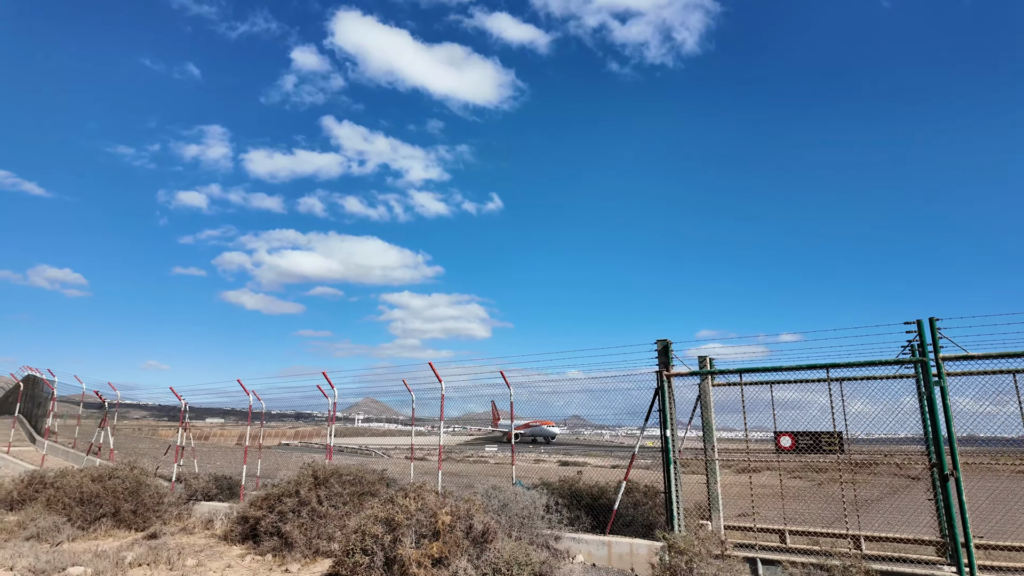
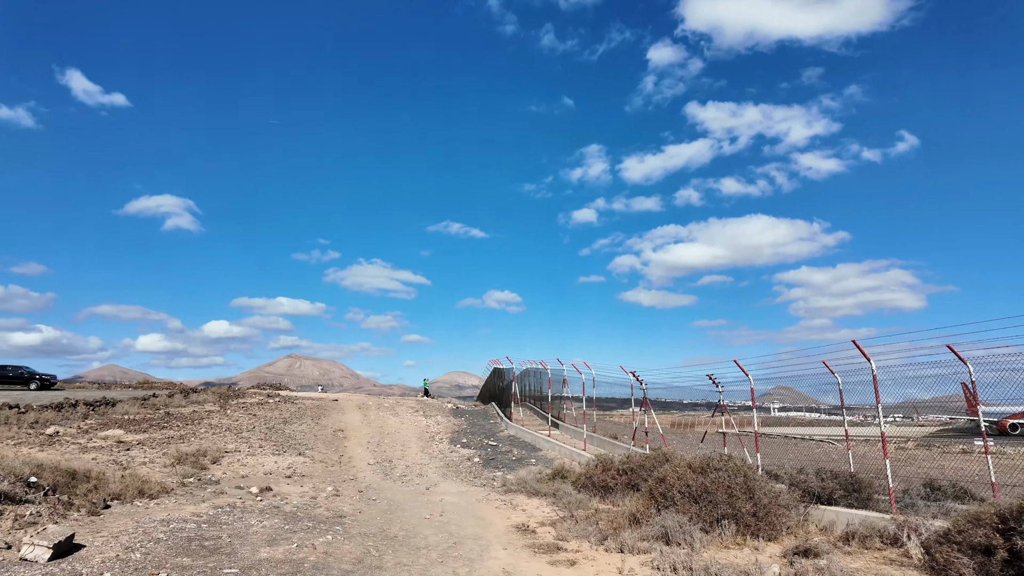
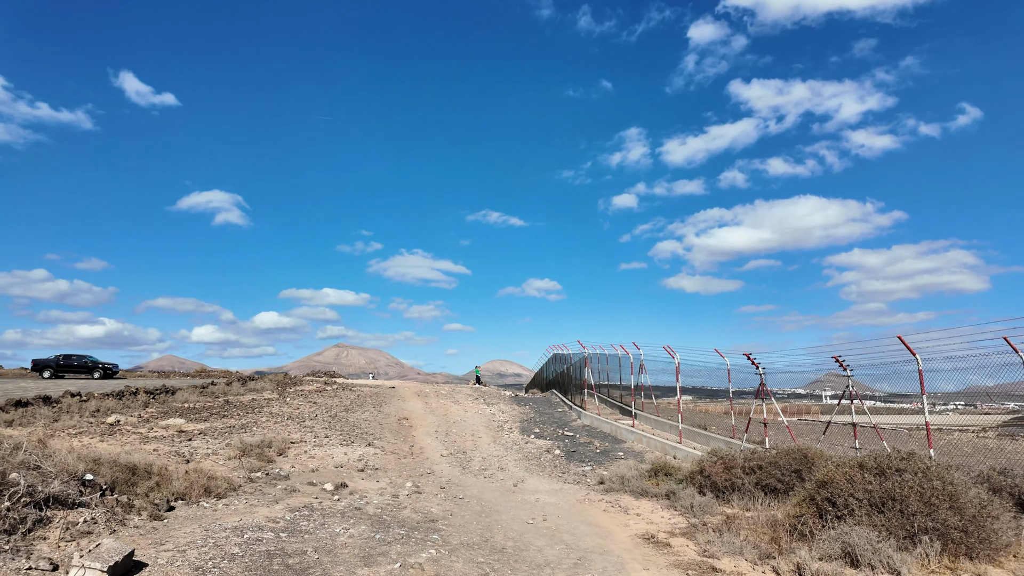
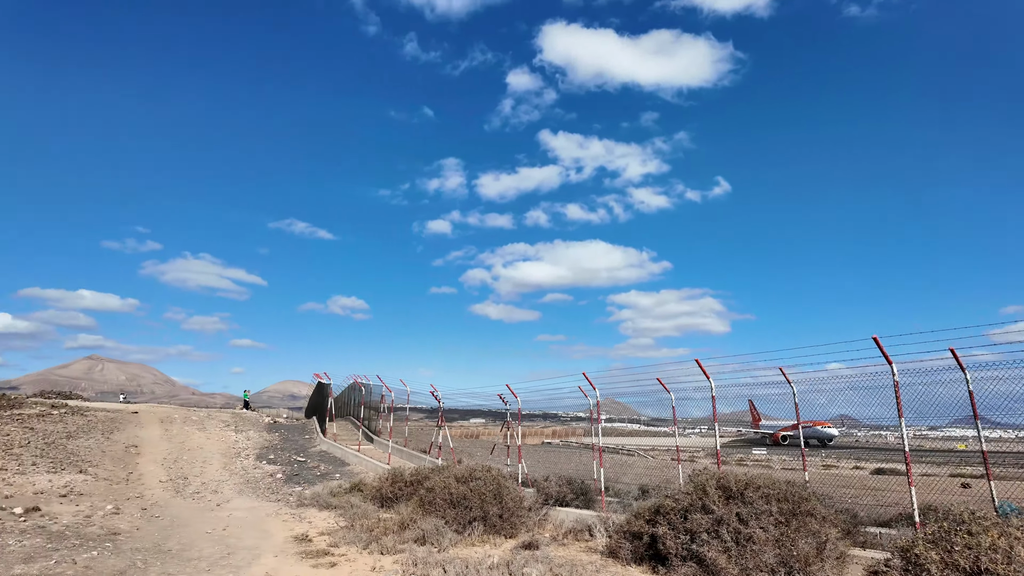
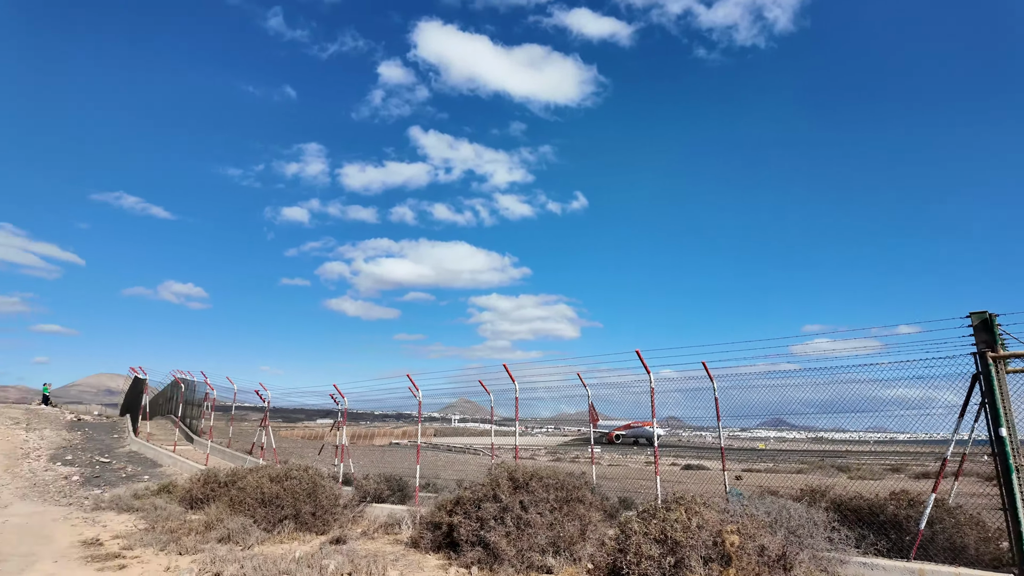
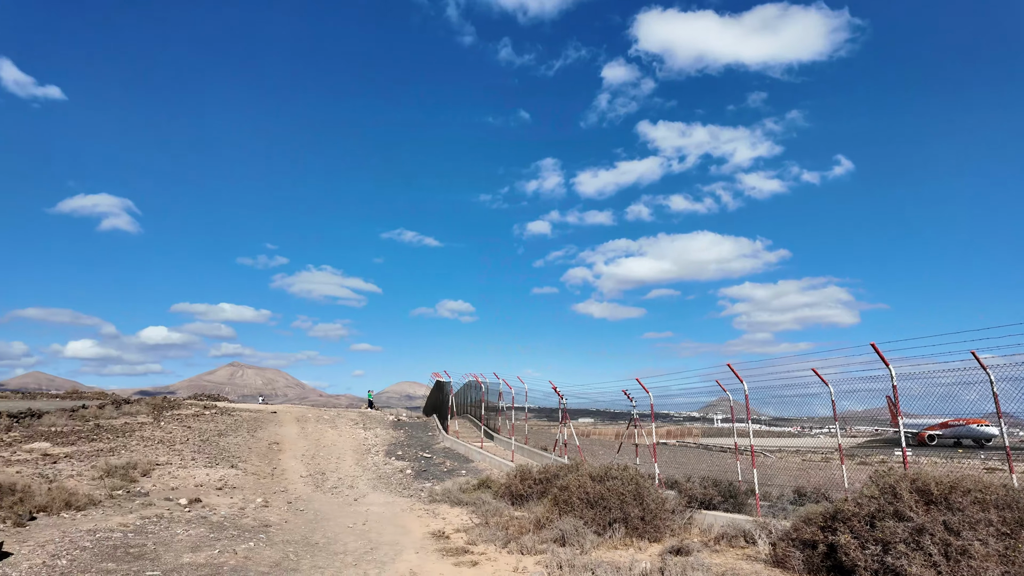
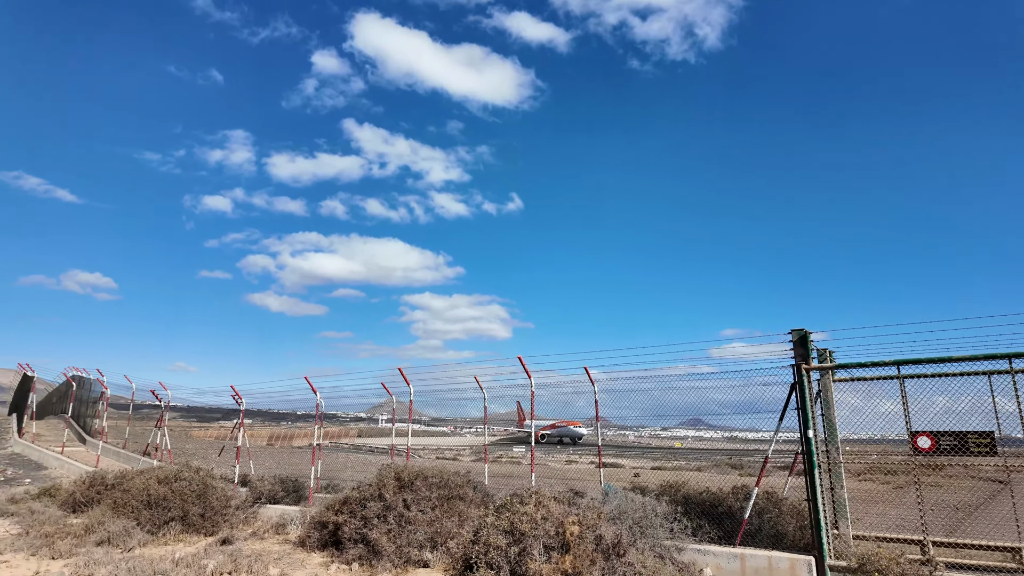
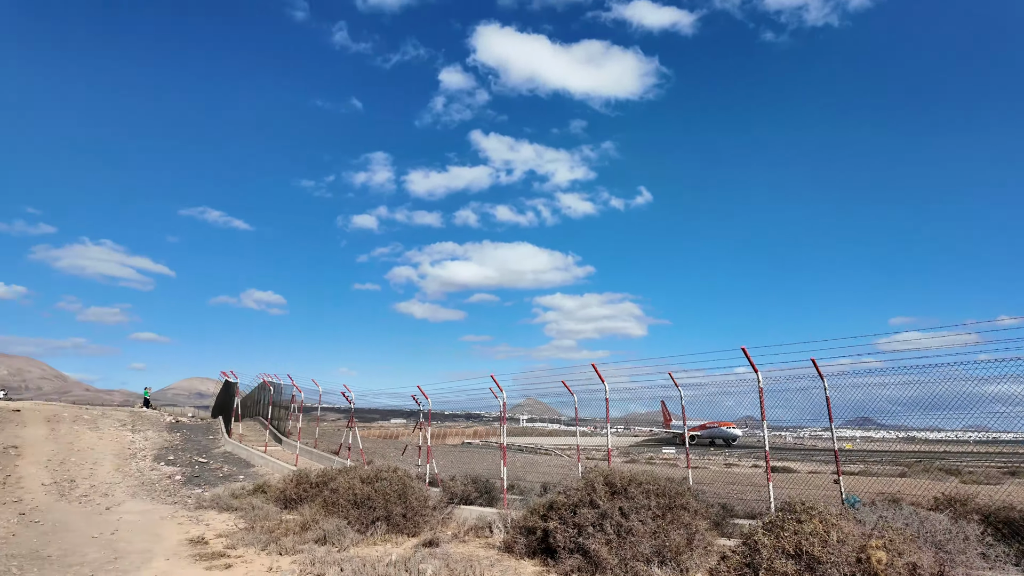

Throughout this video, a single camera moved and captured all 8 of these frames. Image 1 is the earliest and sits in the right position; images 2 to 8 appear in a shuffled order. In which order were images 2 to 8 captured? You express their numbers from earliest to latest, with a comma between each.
7, 5, 8, 4, 6, 2, 3
